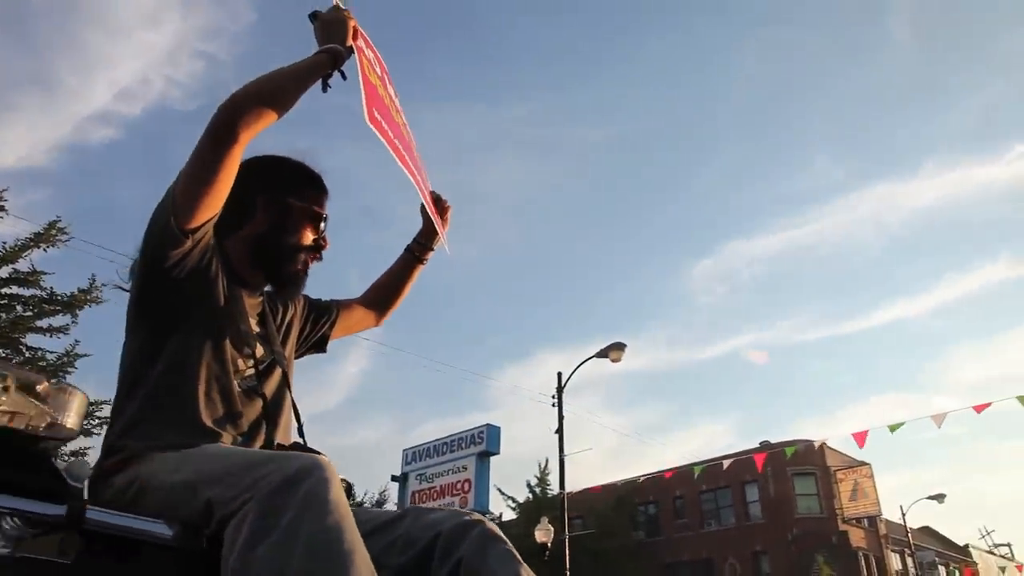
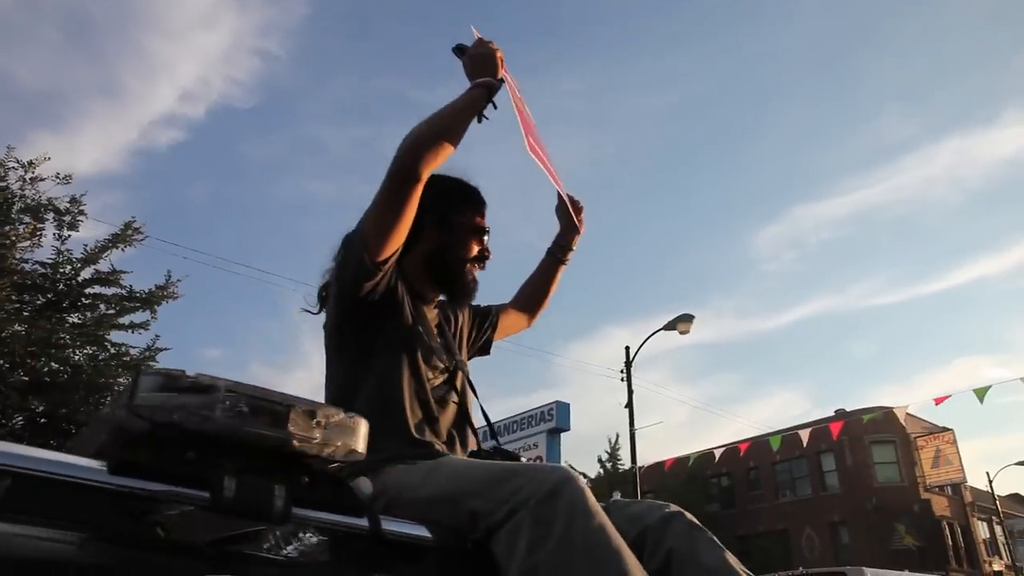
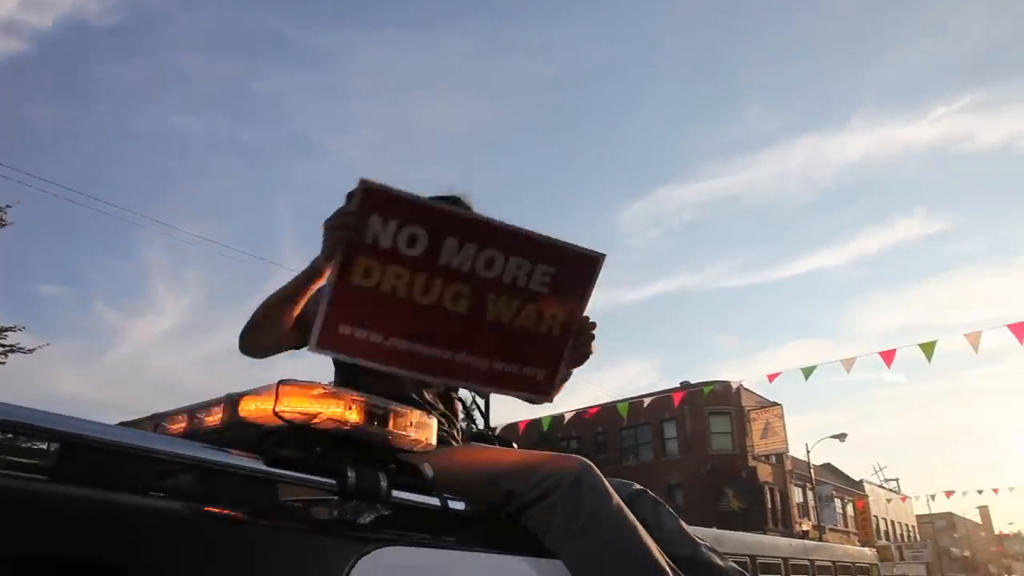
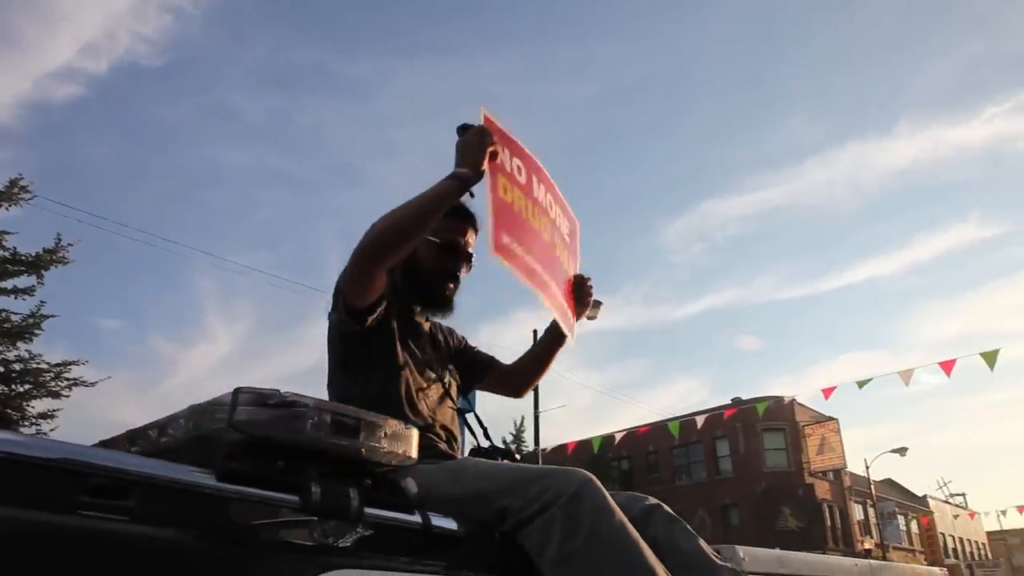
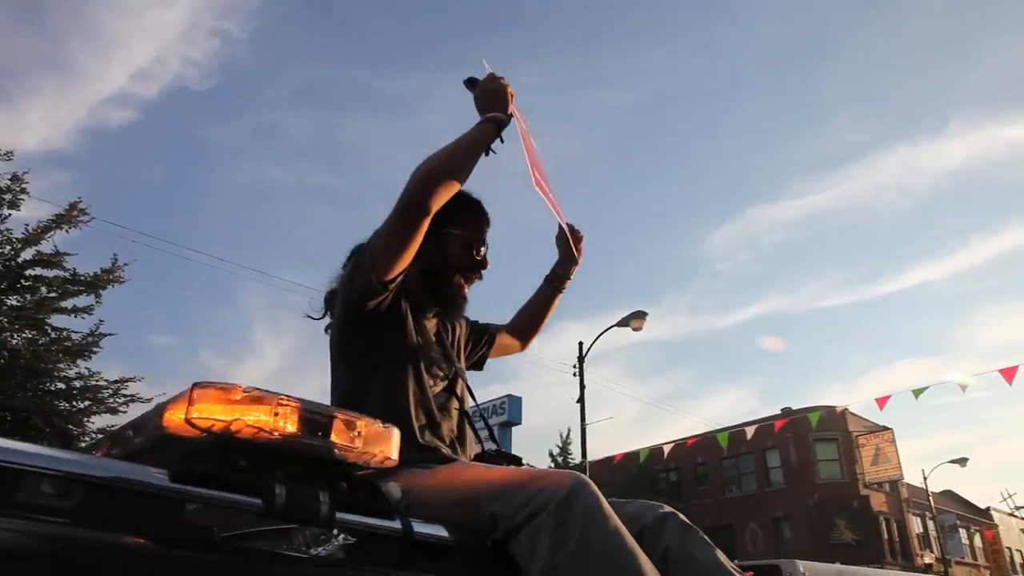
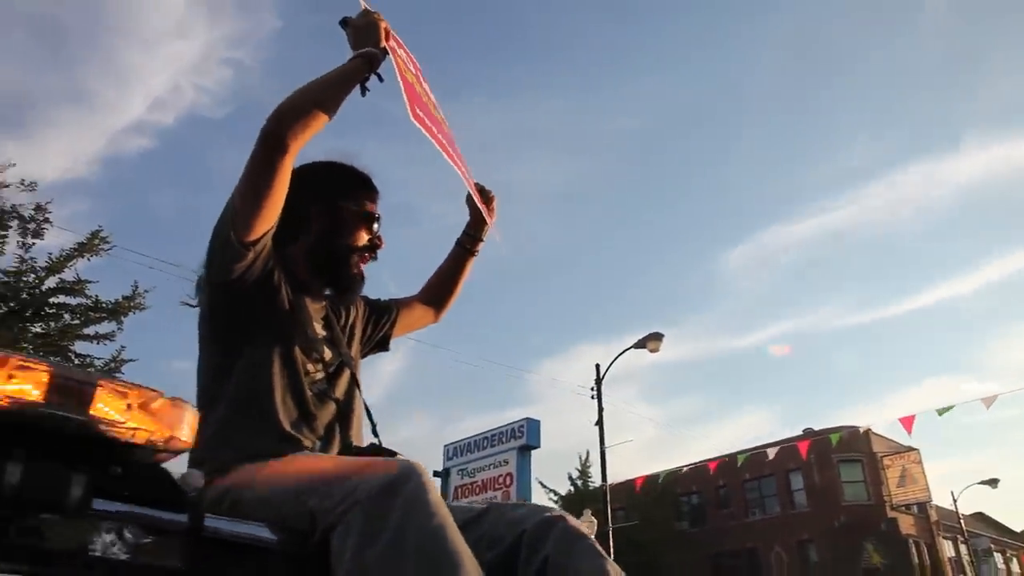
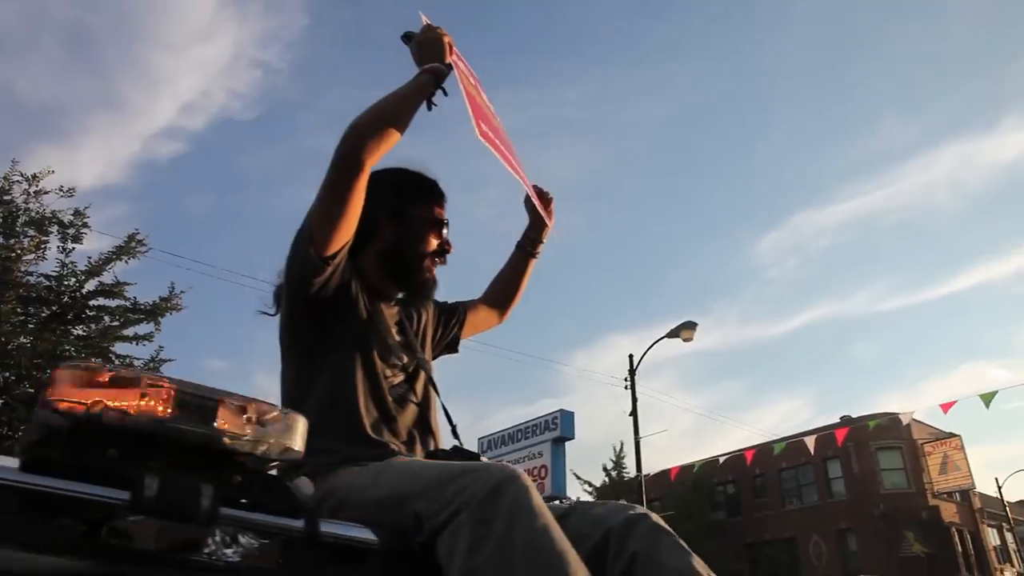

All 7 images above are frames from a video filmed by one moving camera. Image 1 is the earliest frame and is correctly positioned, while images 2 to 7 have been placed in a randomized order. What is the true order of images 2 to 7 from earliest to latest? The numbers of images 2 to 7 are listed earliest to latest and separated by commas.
6, 7, 2, 5, 4, 3
